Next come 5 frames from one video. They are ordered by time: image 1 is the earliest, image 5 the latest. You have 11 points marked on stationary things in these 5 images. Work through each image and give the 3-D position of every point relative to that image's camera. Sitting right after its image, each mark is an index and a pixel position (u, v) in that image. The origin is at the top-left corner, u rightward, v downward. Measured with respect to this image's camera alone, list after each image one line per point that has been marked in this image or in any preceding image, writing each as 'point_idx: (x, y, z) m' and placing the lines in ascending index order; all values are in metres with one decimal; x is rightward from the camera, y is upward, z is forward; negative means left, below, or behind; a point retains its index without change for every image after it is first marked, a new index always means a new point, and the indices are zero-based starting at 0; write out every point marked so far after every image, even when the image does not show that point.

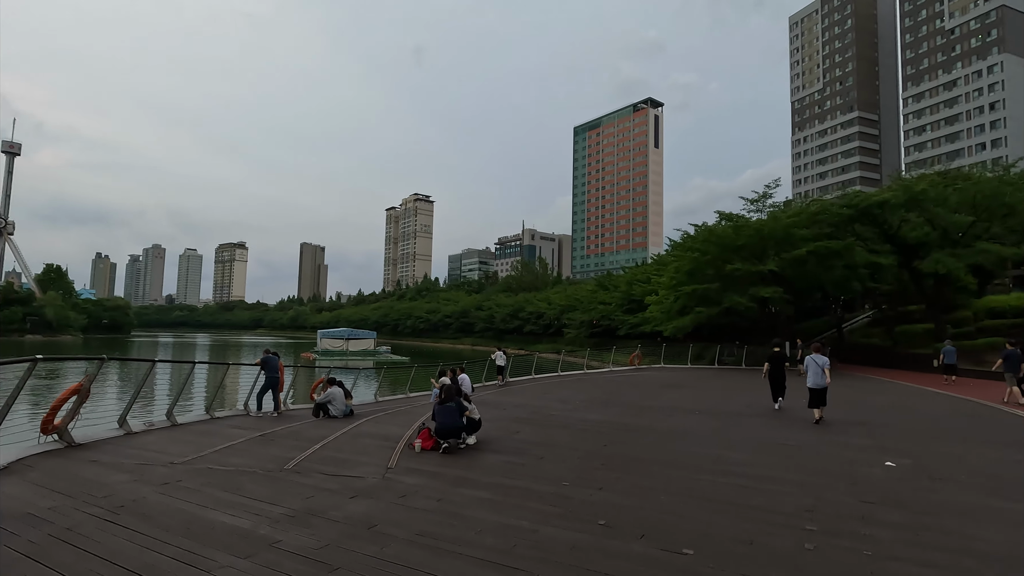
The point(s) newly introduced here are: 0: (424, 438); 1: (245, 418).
0: (-1.2, -2.1, +7.5) m
1: (-6.2, -3.0, +12.4) m
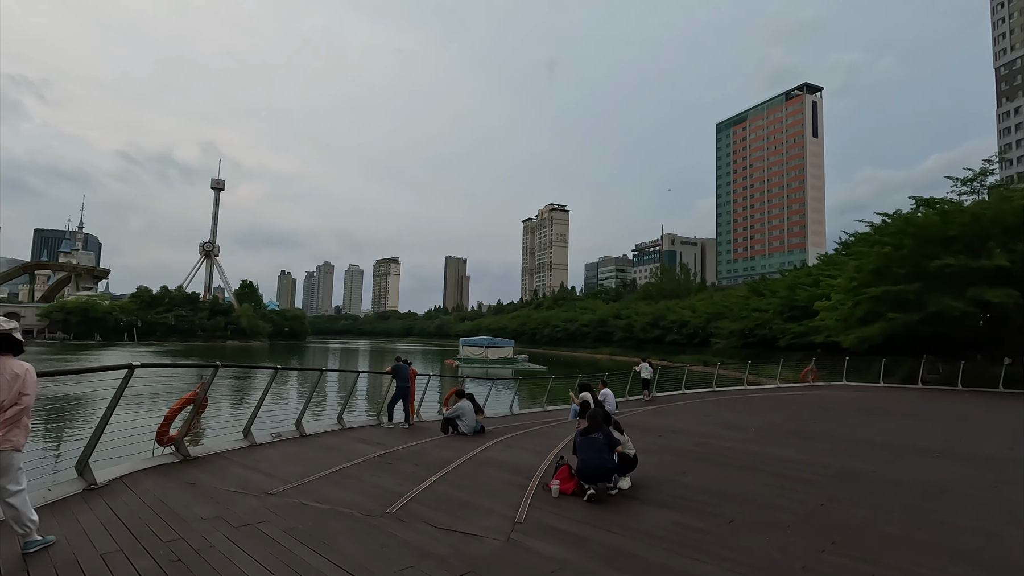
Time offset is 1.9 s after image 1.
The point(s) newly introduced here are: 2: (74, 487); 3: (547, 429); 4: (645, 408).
0: (+0.5, -2.0, +5.7) m
1: (-3.0, -3.1, +11.7) m
2: (-4.3, -1.9, +5.2) m
3: (+0.6, -2.8, +10.7) m
4: (+3.7, -3.4, +15.3) m
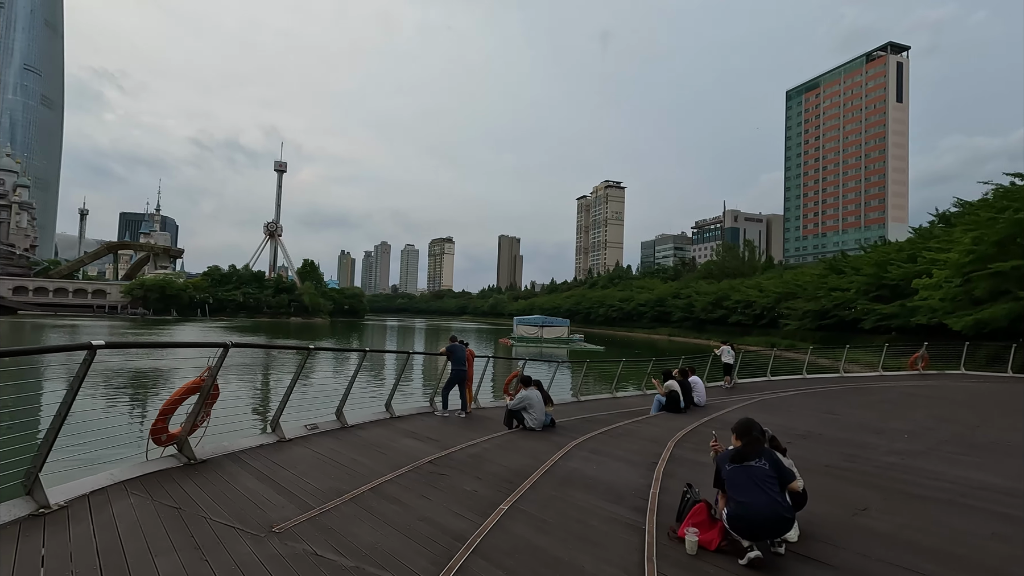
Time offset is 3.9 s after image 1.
0: (+1.3, -1.7, +3.8) m
1: (-1.6, -2.5, +10.2) m
2: (-3.5, -1.6, +3.8) m
3: (+1.9, -2.3, +8.8) m
4: (+5.4, -2.7, +13.0) m
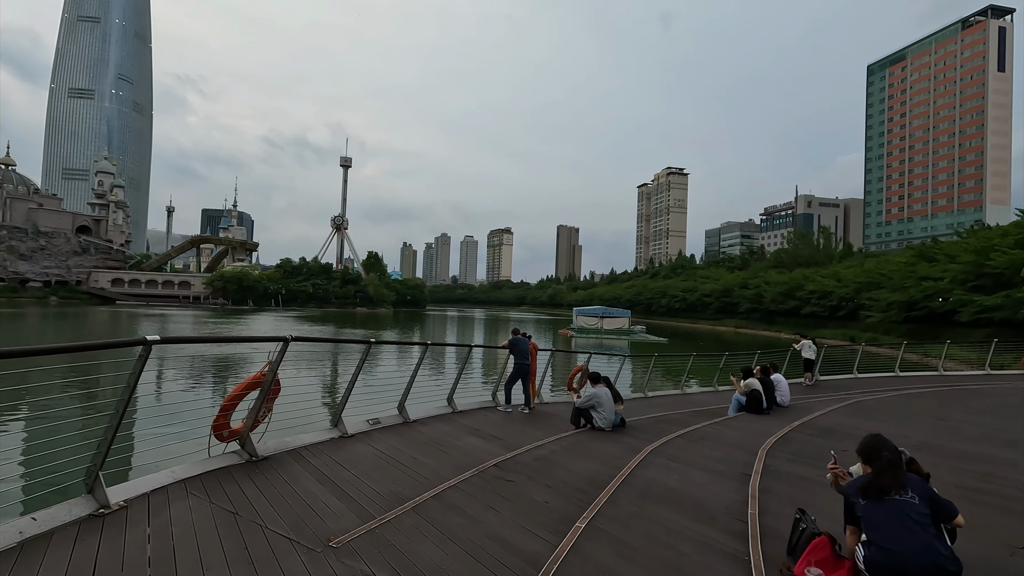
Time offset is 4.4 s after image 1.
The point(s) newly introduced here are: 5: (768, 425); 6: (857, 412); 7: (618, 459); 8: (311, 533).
0: (+1.8, -1.6, +3.1) m
1: (-0.4, -2.3, +9.8) m
2: (-3.0, -1.5, +3.7) m
3: (+3.0, -2.1, +8.1) m
4: (+6.9, -2.4, +11.9) m
5: (+4.2, -2.2, +8.7) m
6: (+6.2, -2.2, +9.6) m
7: (+1.2, -2.0, +6.4) m
8: (-1.3, -1.7, +3.7) m
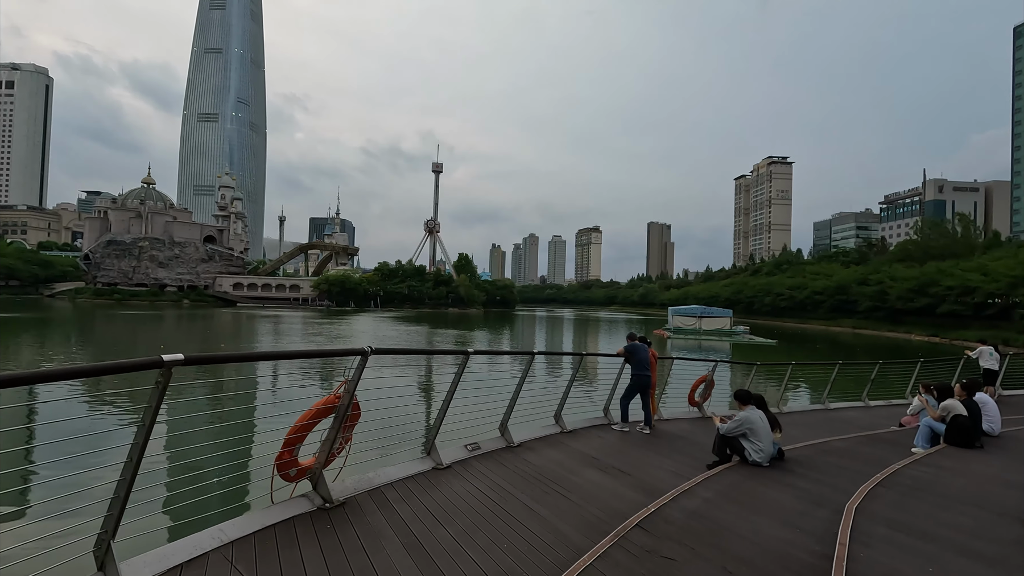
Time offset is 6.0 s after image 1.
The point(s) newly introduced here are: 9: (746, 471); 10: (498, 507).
0: (+2.5, -1.5, +1.3) m
1: (+1.4, -2.3, +8.2) m
2: (-2.1, -1.5, +2.6) m
3: (+4.5, -2.0, +5.9) m
4: (+9.0, -2.3, +9.1) m
5: (+5.8, -2.1, +6.4) m
6: (+7.9, -2.0, +7.0) m
7: (+2.5, -2.0, +4.6) m
8: (-0.5, -1.6, +2.4) m
9: (+2.8, -2.2, +6.3) m
10: (0.0, -1.9, +4.6) m
